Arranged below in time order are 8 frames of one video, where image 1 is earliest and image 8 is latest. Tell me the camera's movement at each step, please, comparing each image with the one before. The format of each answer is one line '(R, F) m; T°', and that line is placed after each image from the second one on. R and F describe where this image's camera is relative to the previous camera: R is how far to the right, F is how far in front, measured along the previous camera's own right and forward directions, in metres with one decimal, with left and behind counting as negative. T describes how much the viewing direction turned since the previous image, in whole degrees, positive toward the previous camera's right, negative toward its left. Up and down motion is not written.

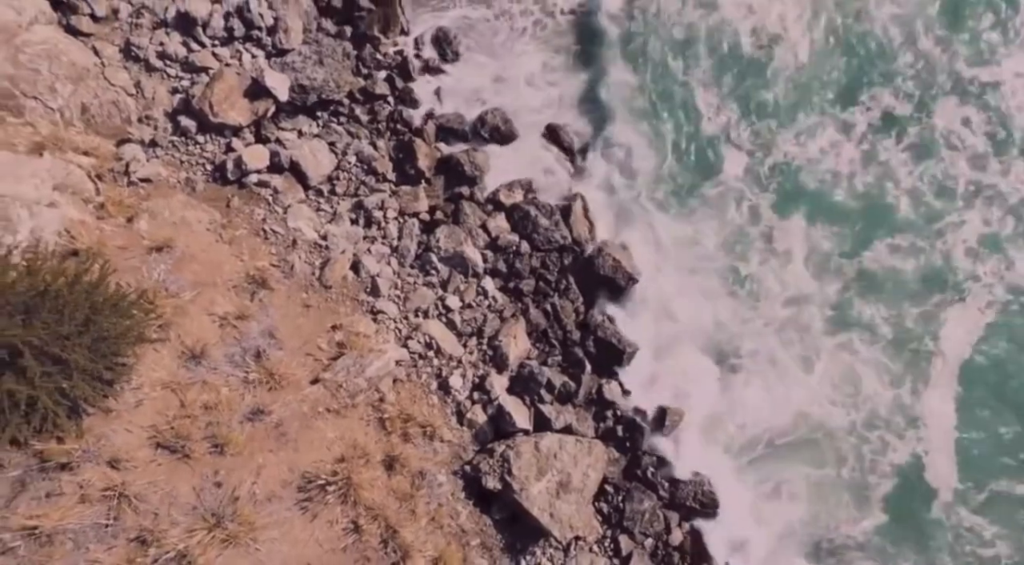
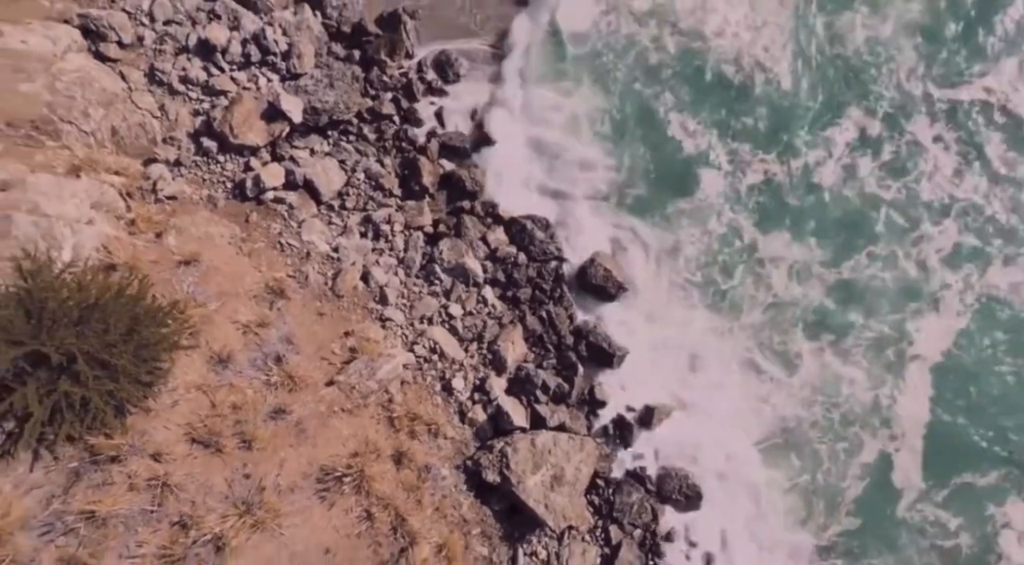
(0.0, -0.7) m; 0°
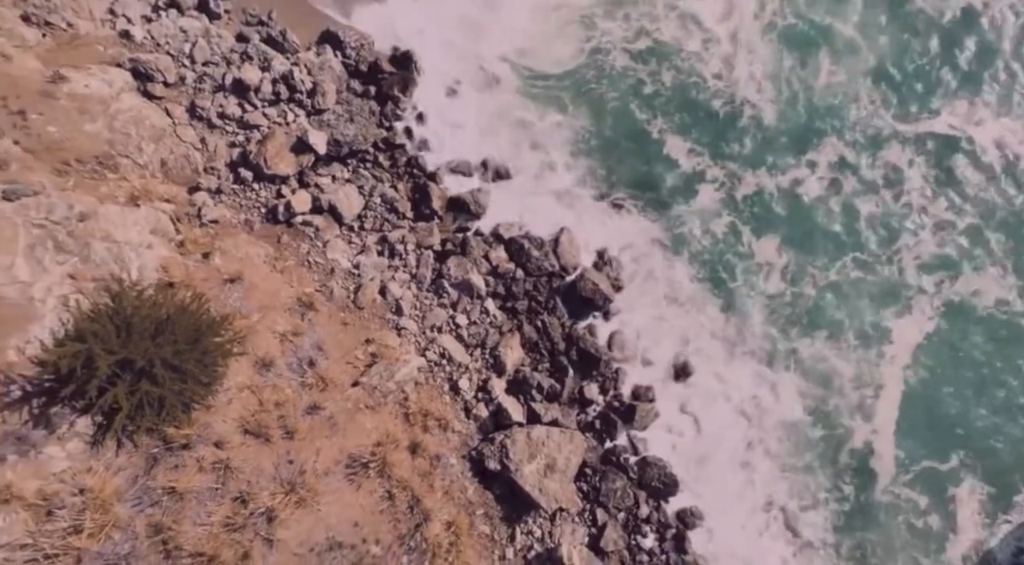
(0.0, -1.3) m; 0°
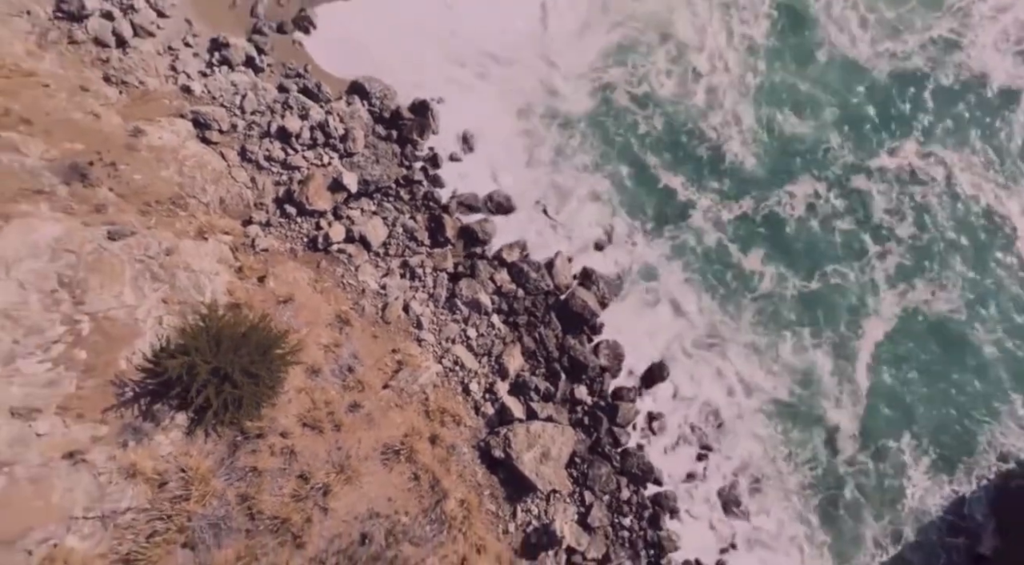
(0.0, -2.0) m; 0°
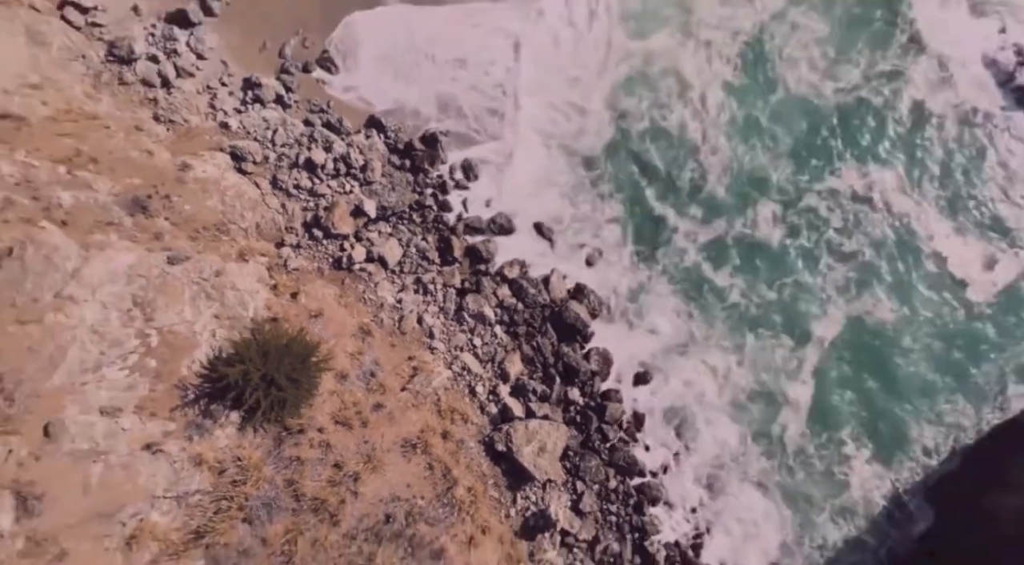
(0.0, -1.7) m; 0°
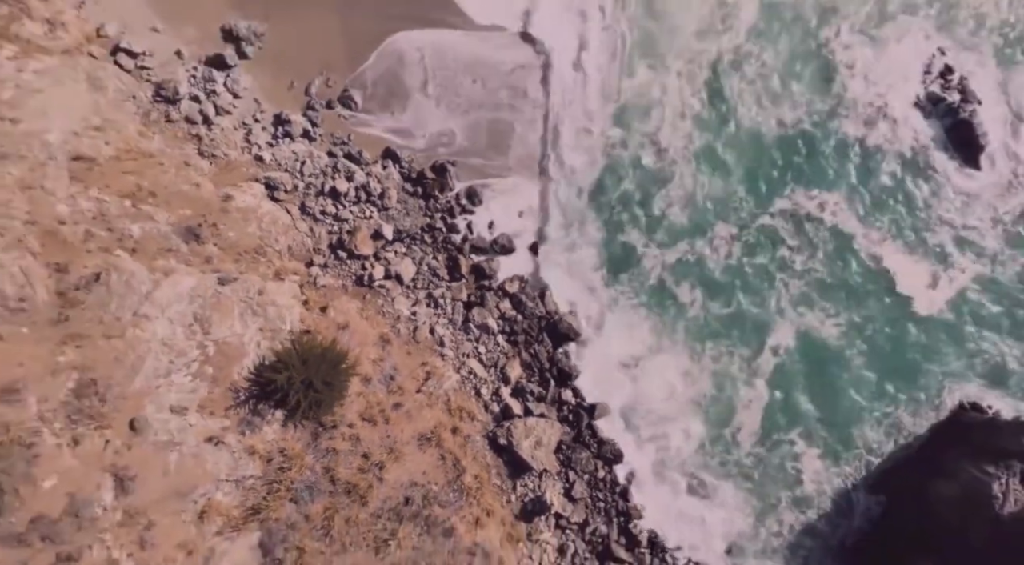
(0.0, -2.0) m; 0°
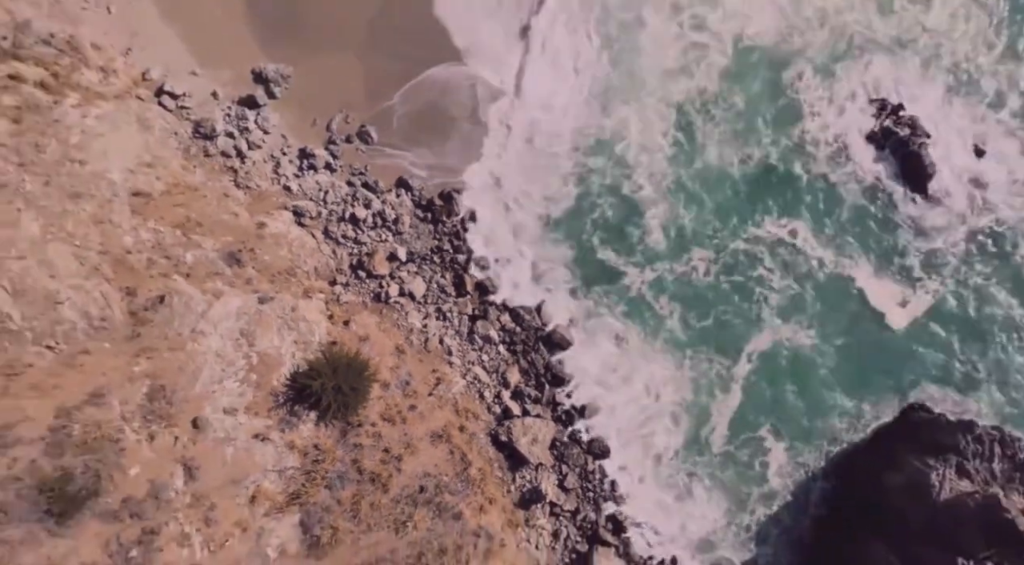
(0.0, -2.2) m; 0°
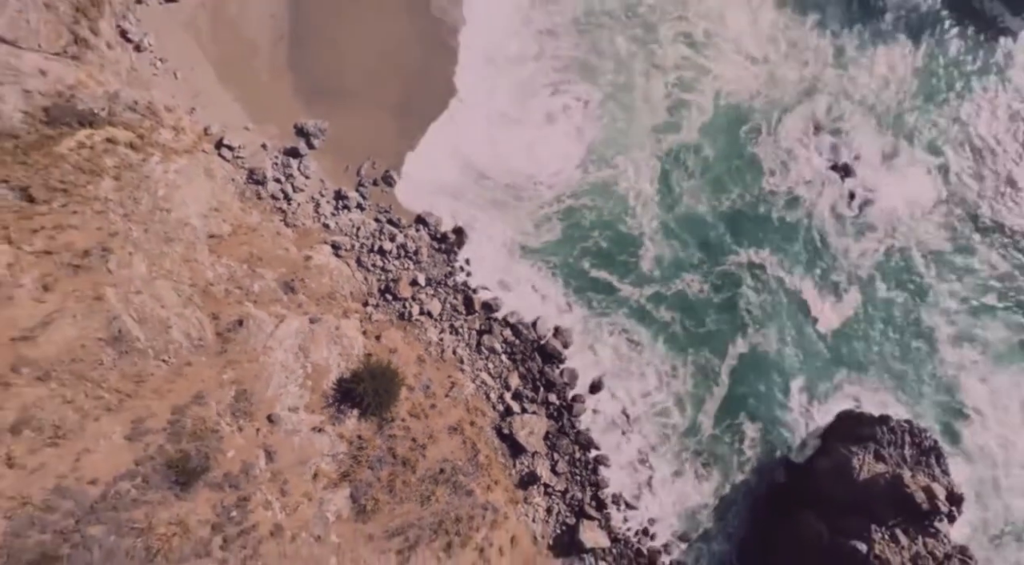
(0.0, -4.1) m; 0°
